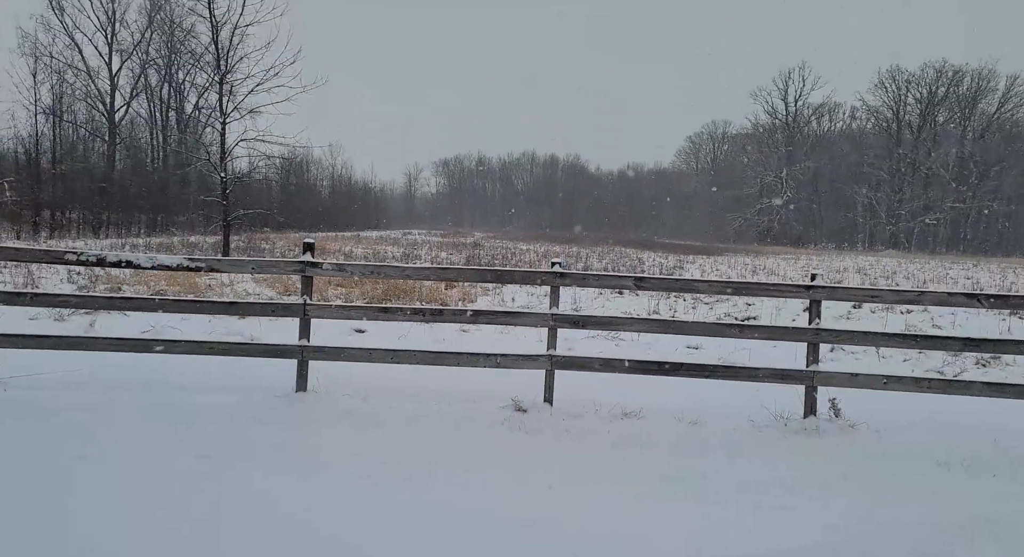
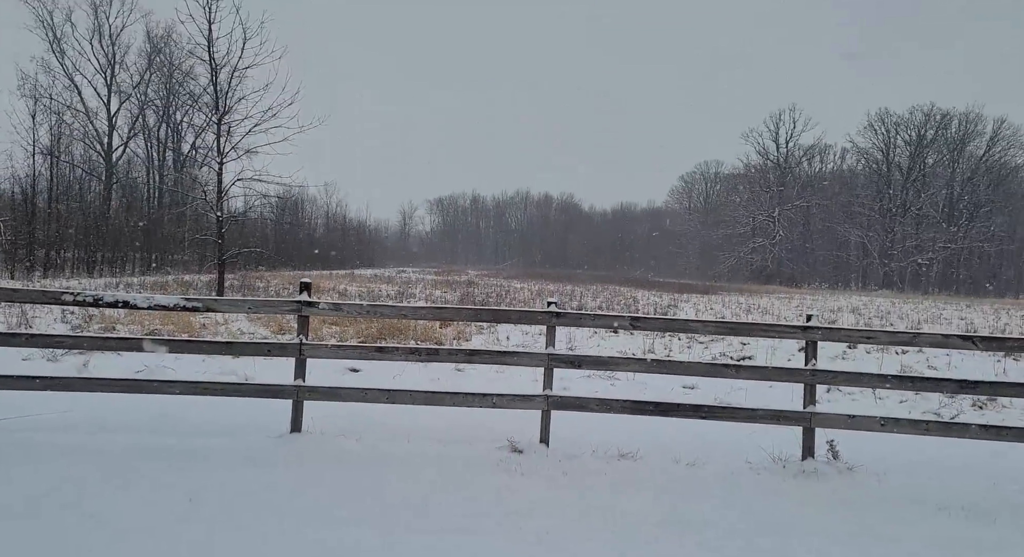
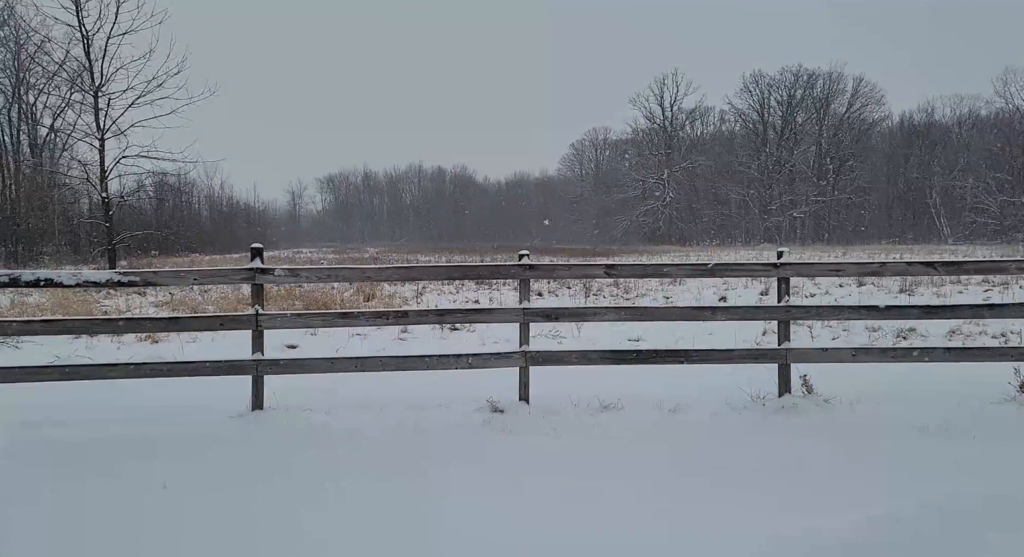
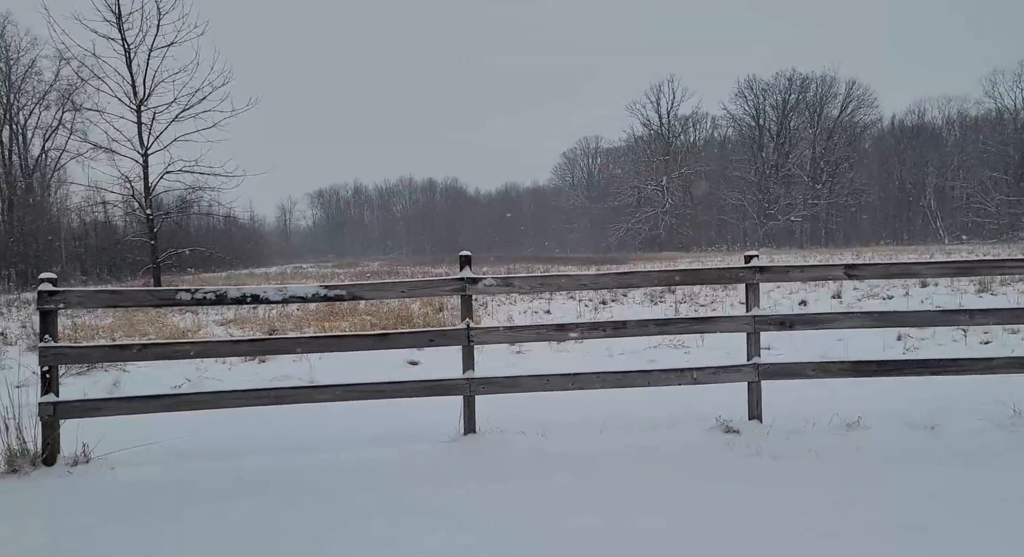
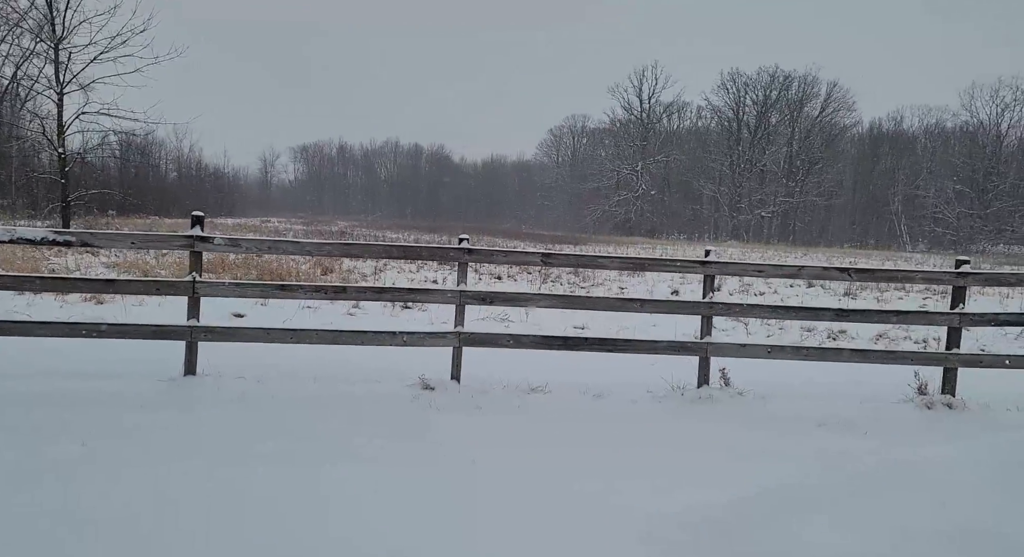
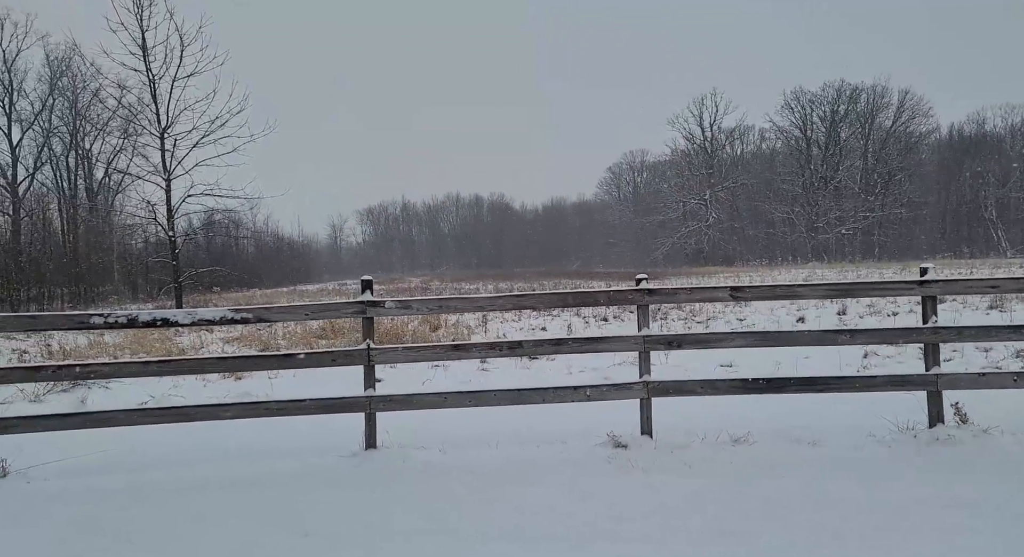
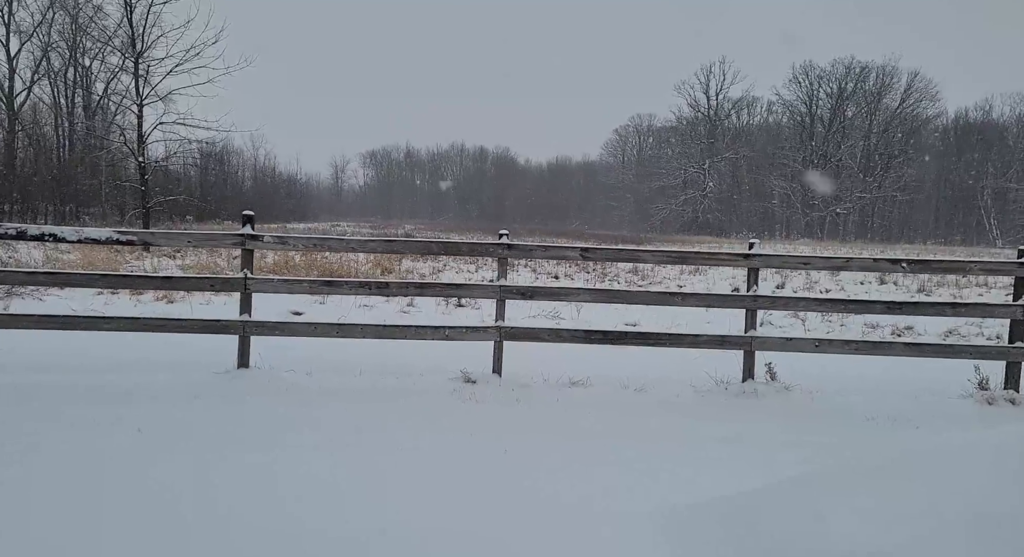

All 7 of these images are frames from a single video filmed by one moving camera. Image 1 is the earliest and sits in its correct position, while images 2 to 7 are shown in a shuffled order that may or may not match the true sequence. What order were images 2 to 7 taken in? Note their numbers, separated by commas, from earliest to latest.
2, 7, 5, 3, 6, 4
